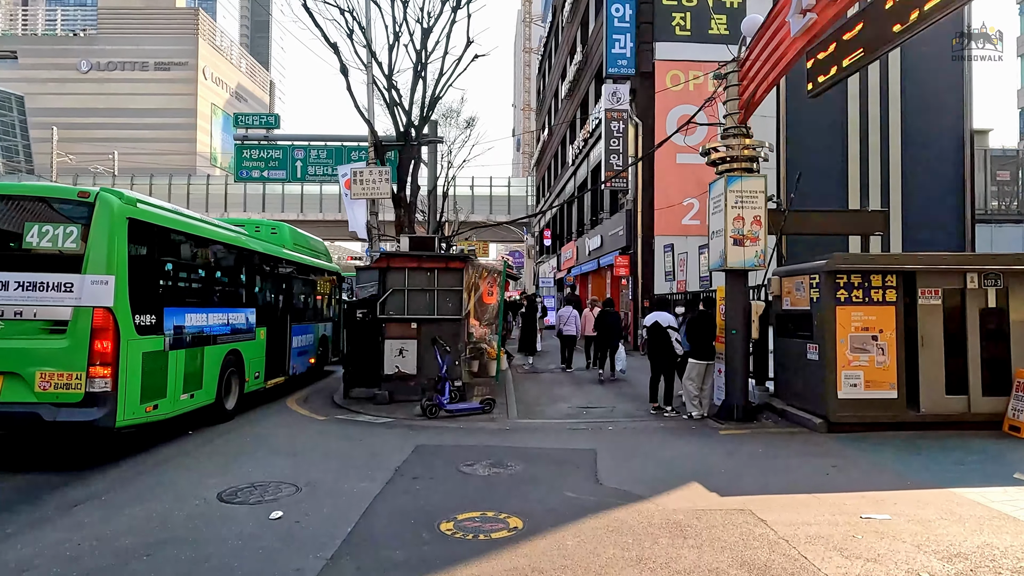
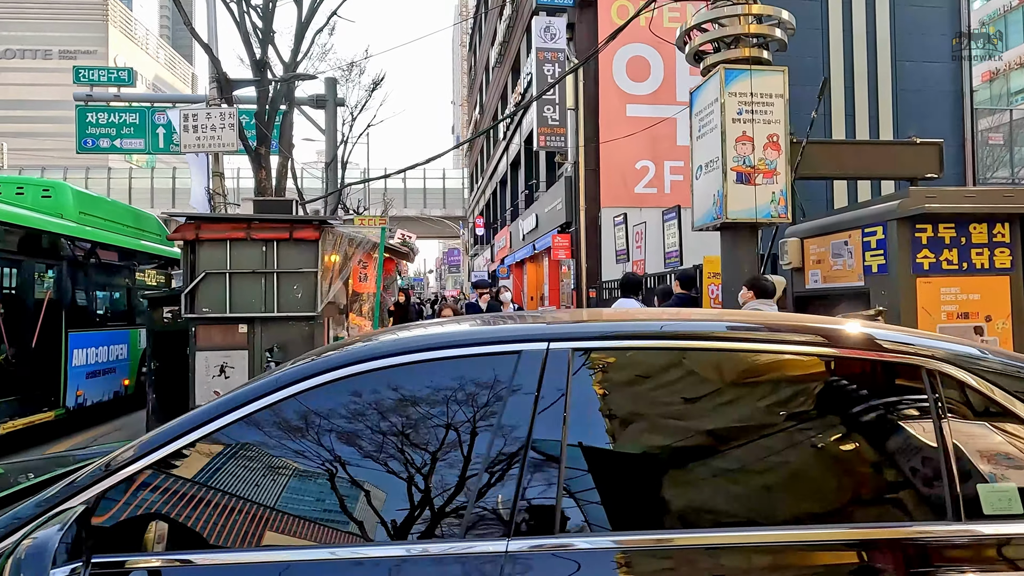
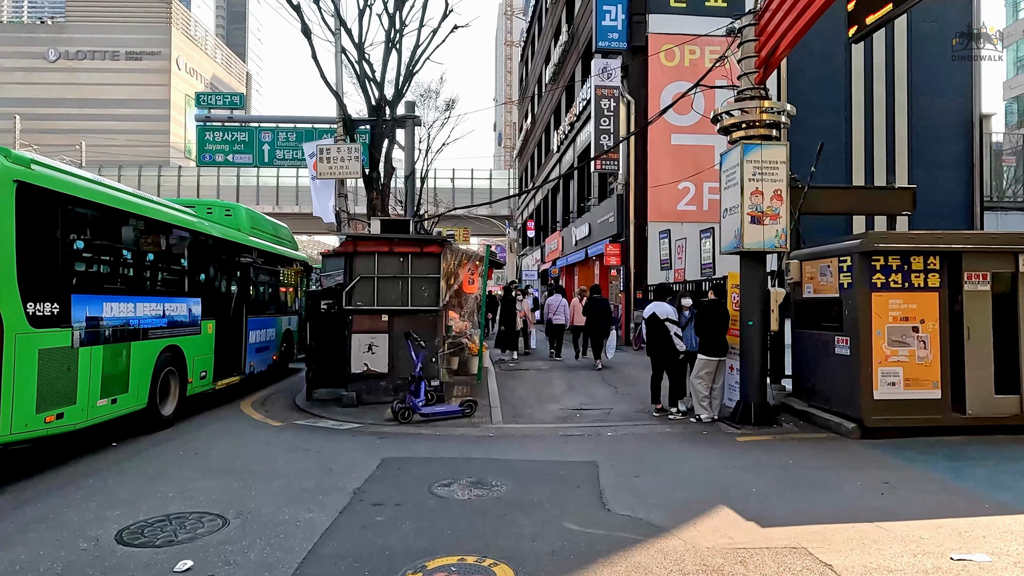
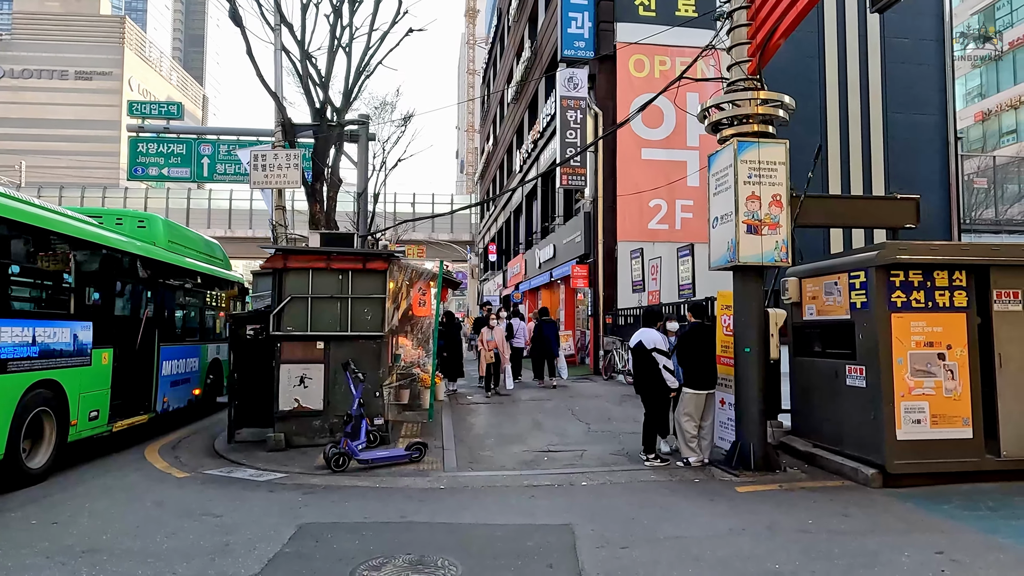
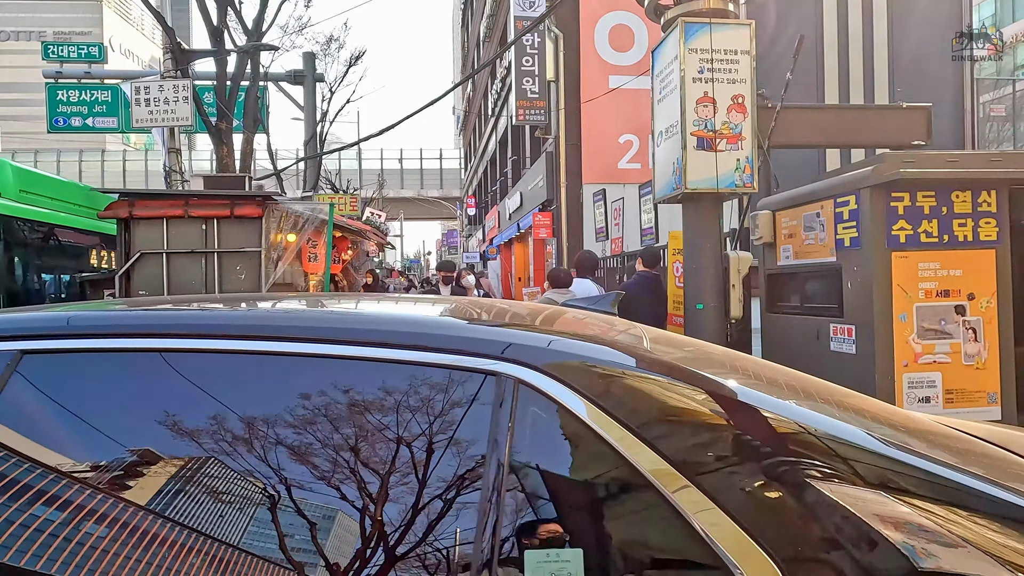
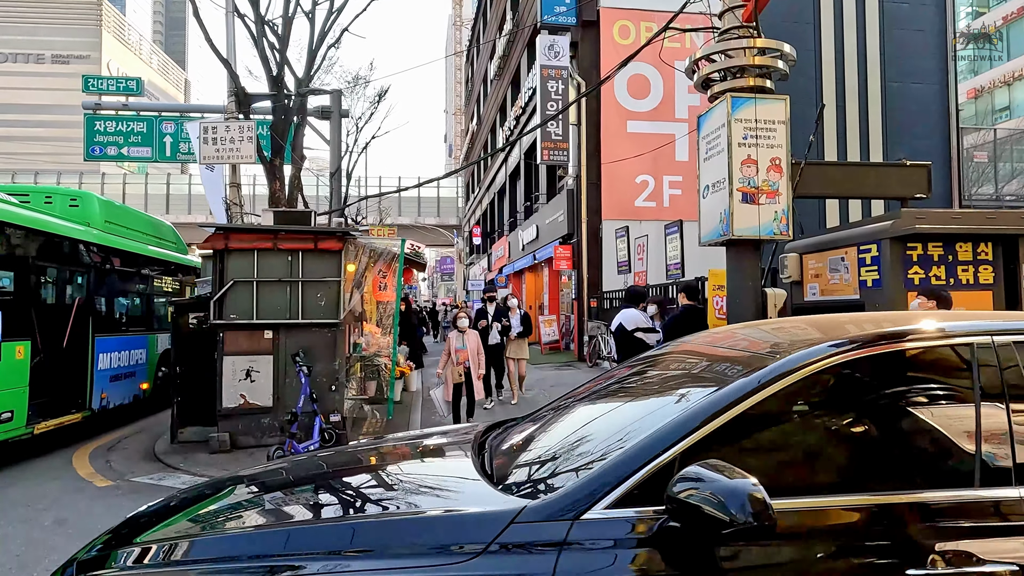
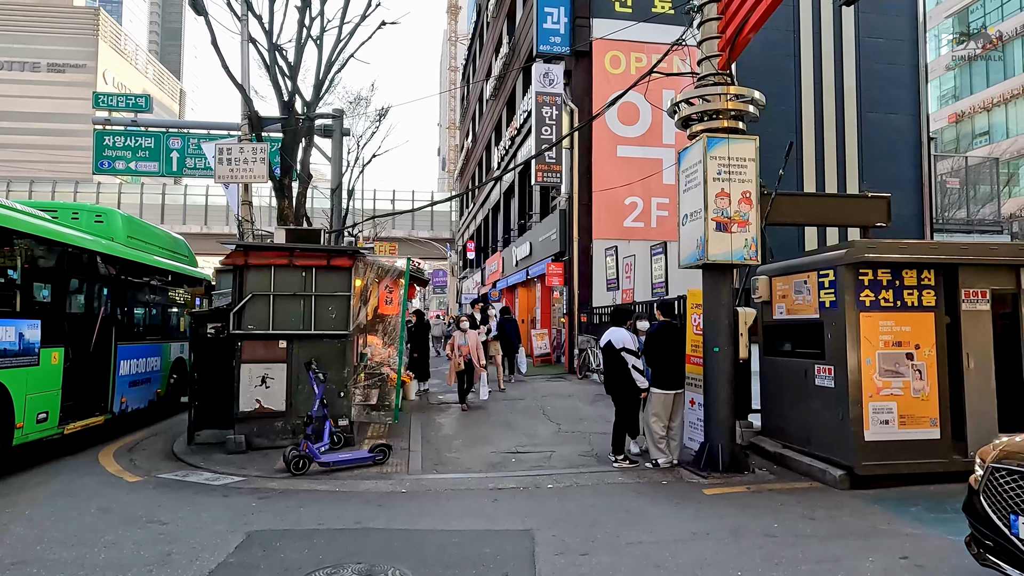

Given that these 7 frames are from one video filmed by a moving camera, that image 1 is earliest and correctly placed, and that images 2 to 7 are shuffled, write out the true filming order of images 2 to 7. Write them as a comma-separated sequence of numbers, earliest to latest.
3, 4, 7, 6, 2, 5
